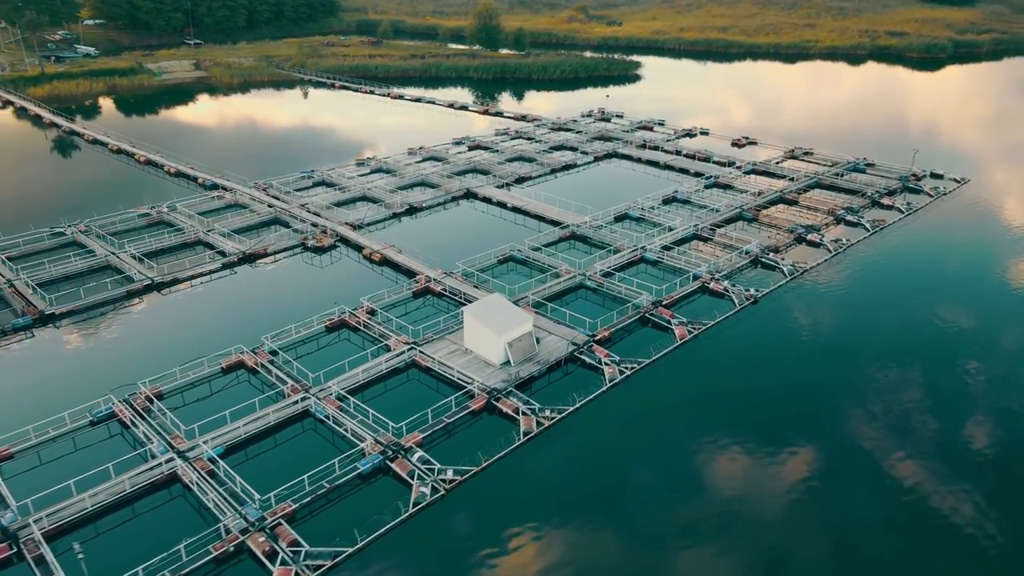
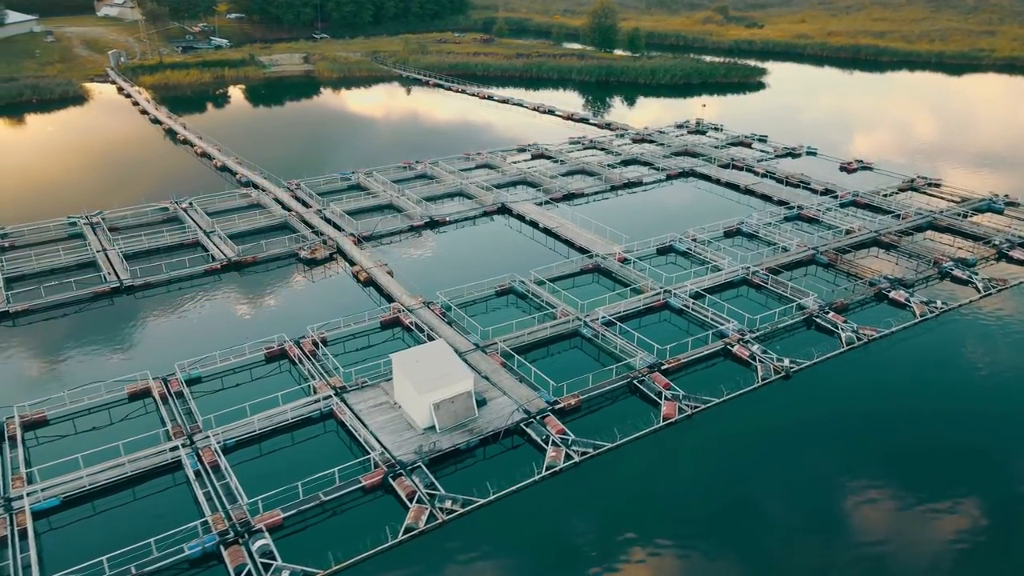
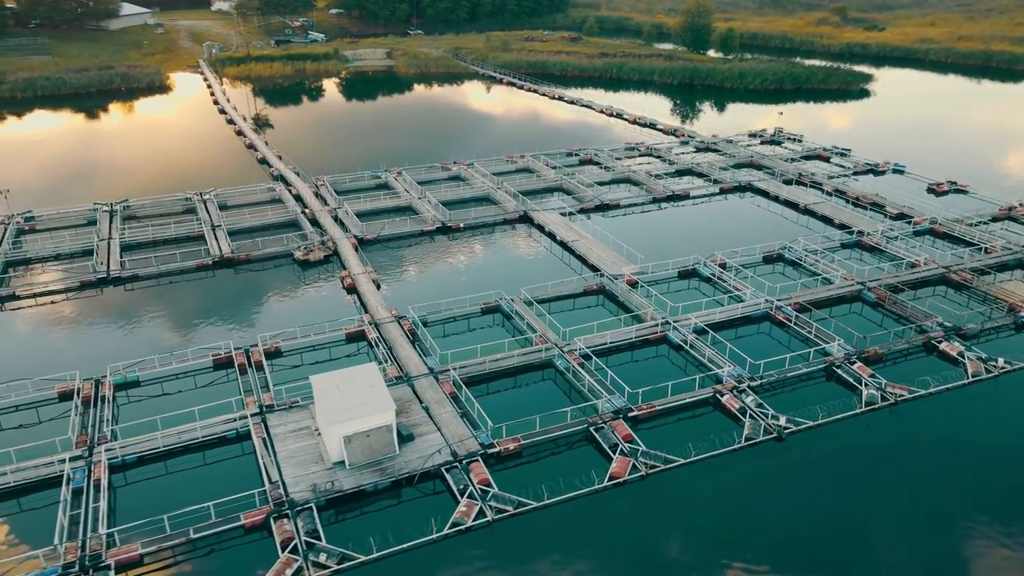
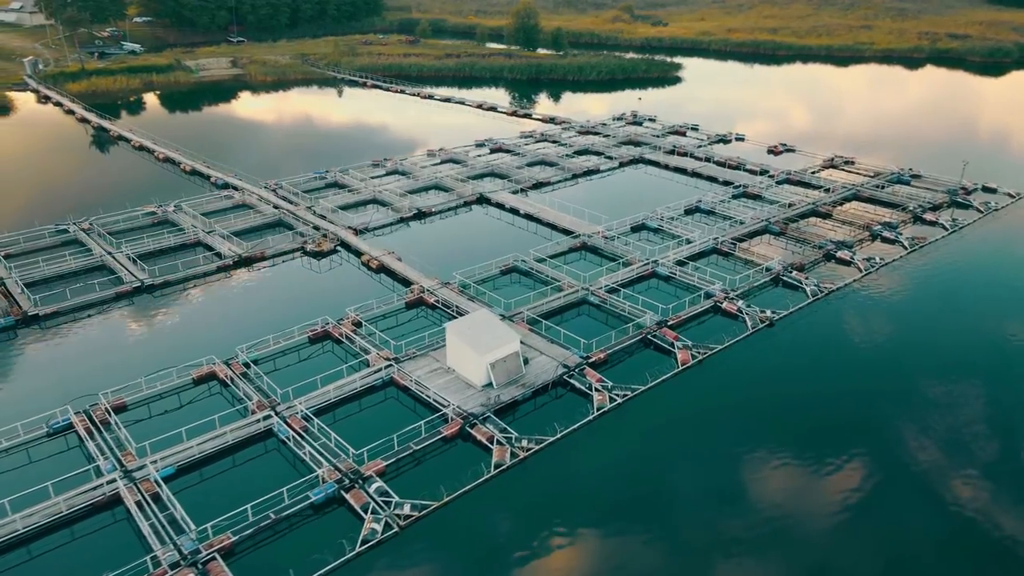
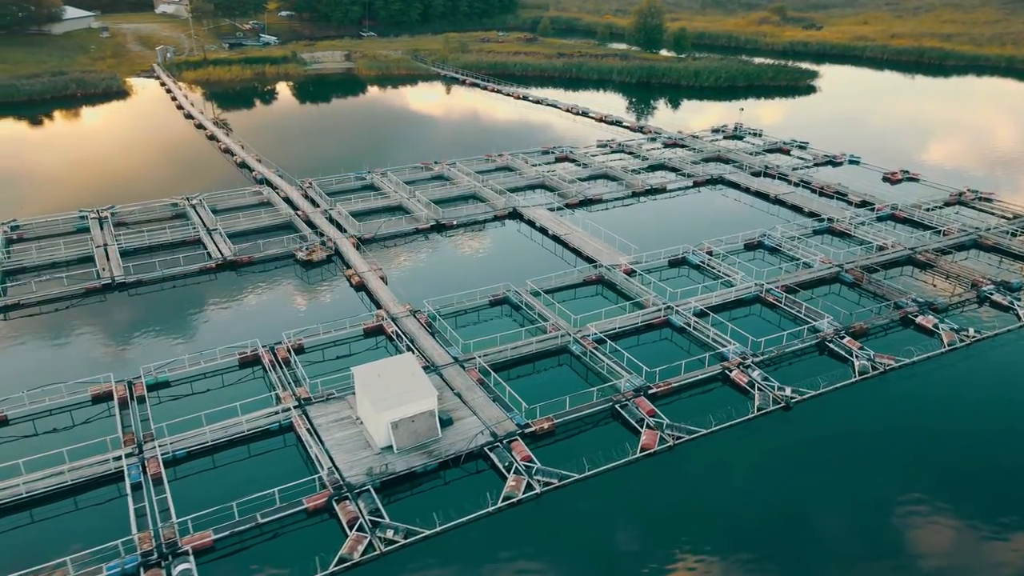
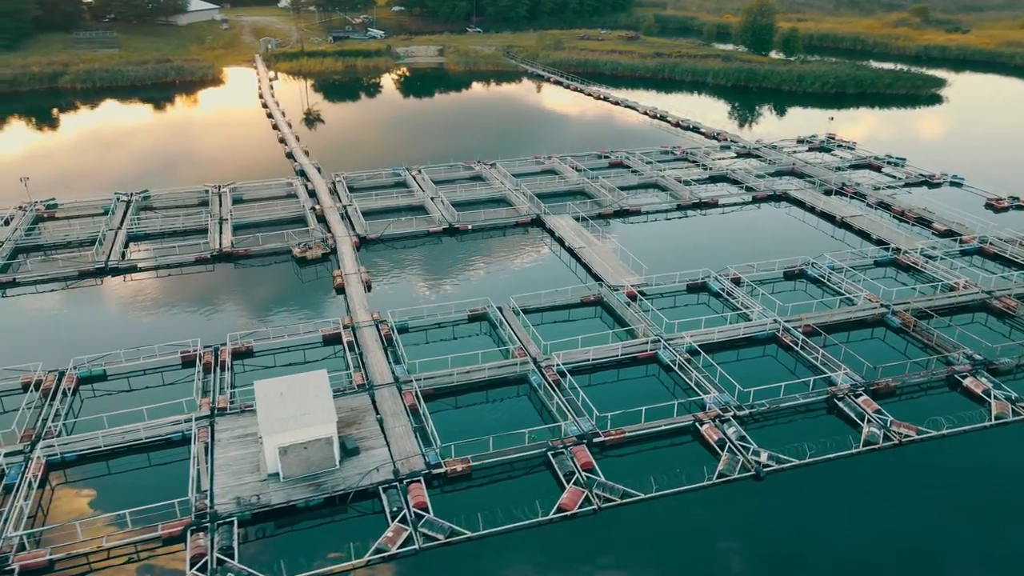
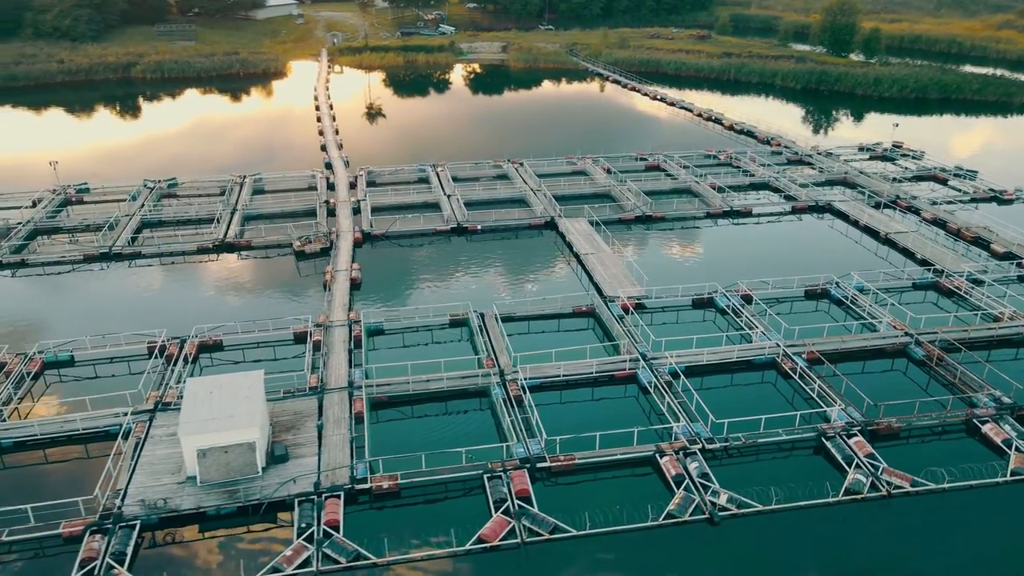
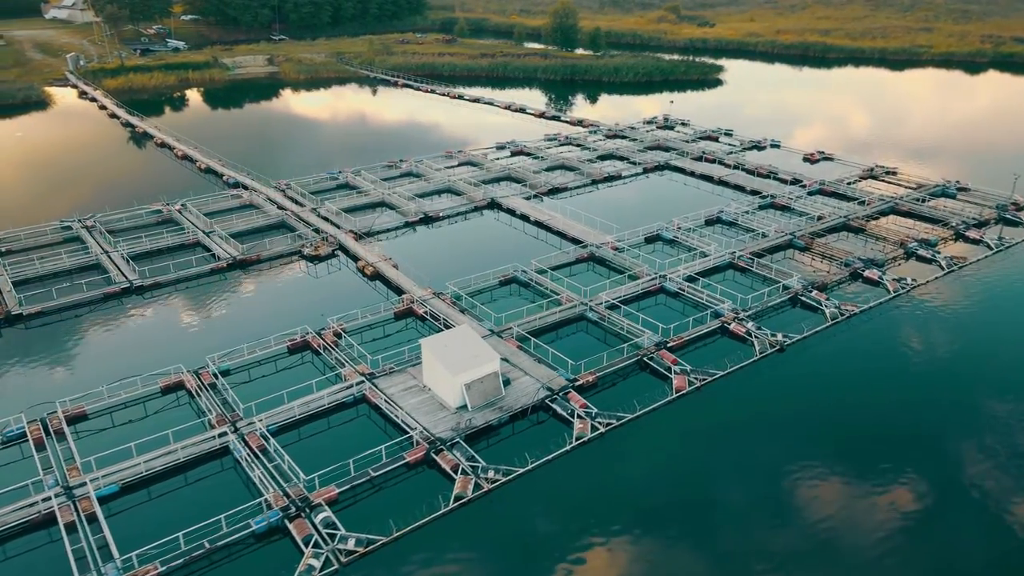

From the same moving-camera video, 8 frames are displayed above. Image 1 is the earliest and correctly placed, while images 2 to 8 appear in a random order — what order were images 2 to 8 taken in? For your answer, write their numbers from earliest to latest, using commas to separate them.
4, 8, 2, 5, 3, 6, 7
